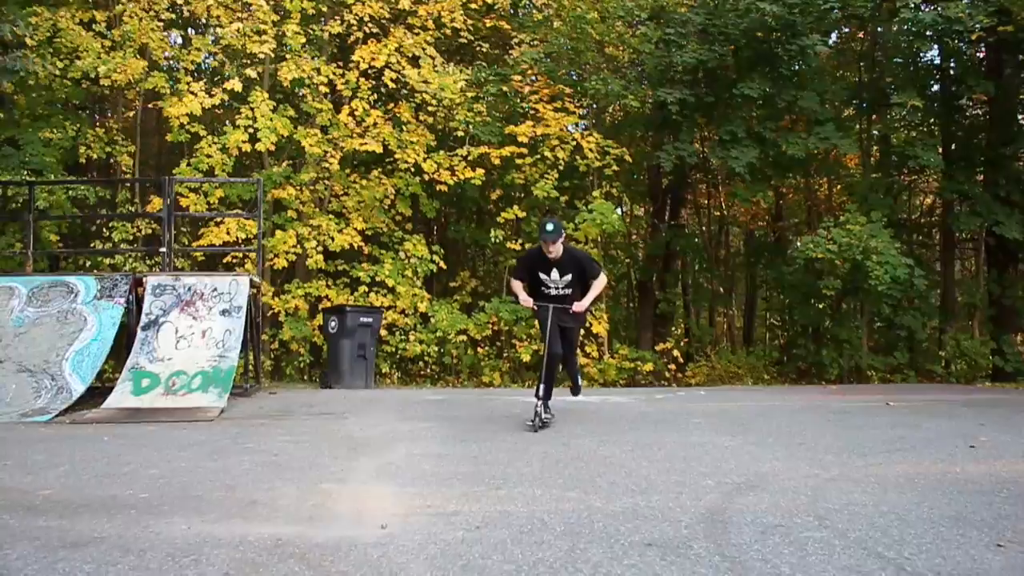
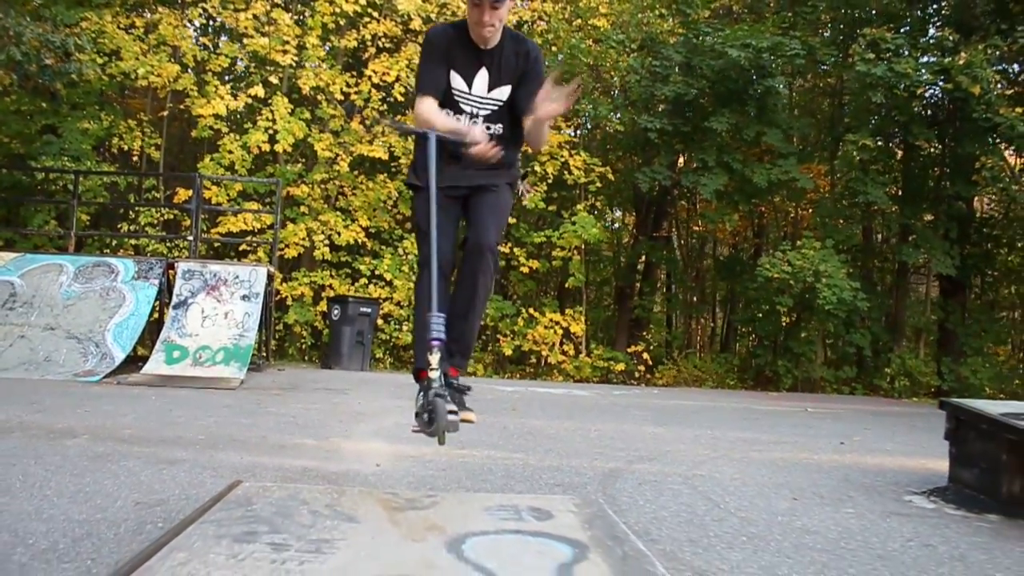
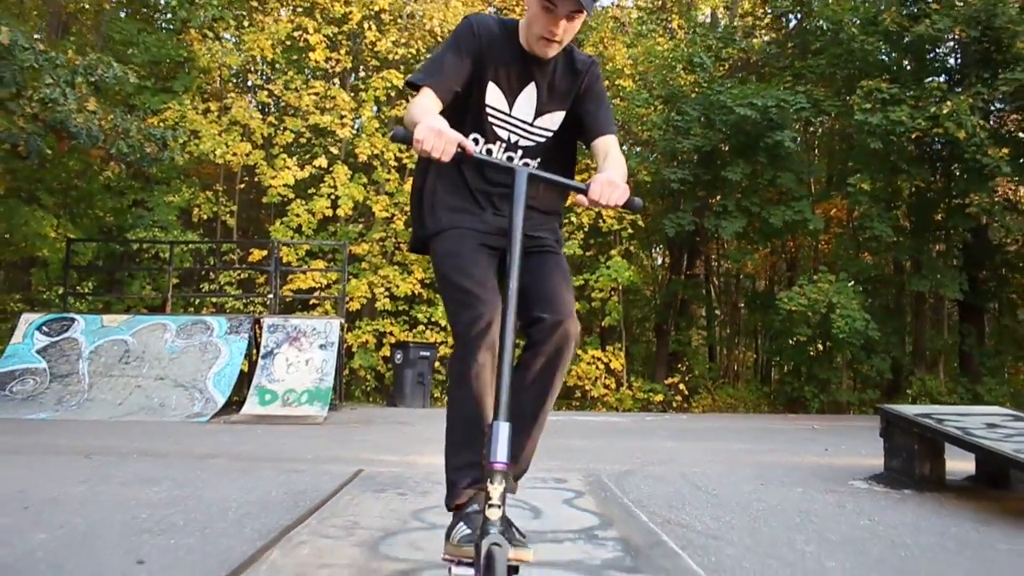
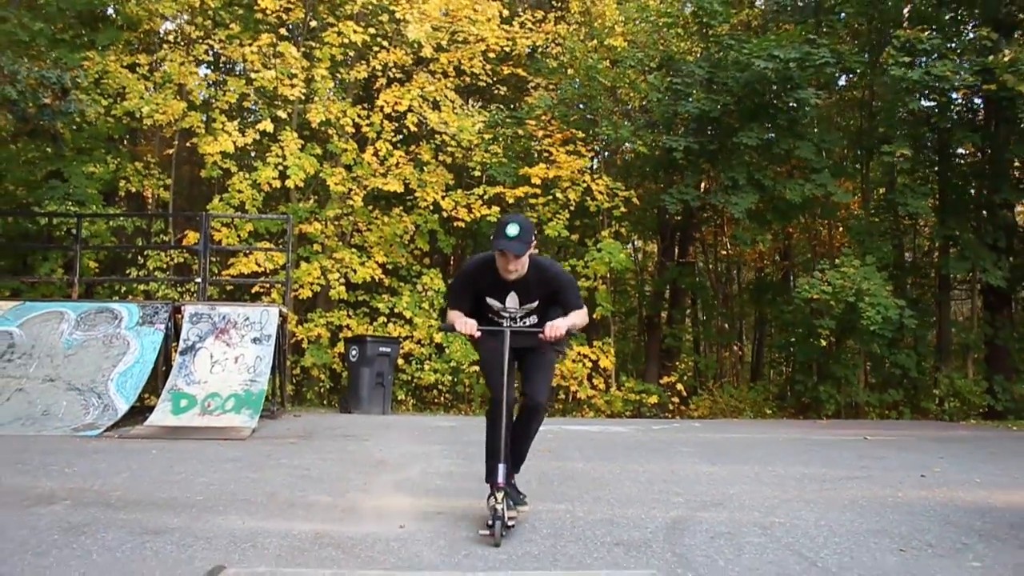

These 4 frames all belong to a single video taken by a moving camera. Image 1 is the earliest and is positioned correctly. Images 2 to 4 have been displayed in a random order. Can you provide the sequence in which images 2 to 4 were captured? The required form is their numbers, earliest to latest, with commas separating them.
4, 2, 3
